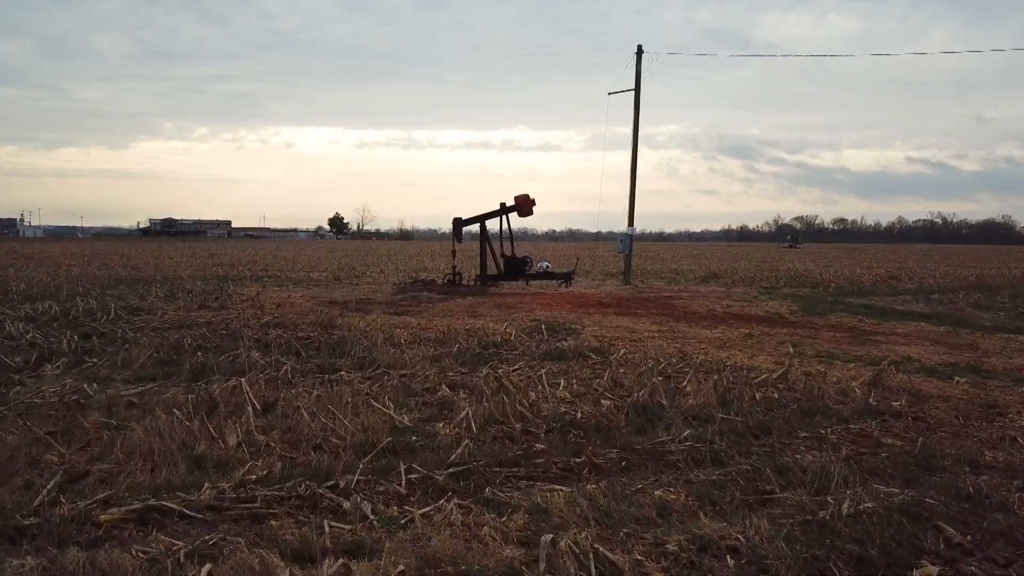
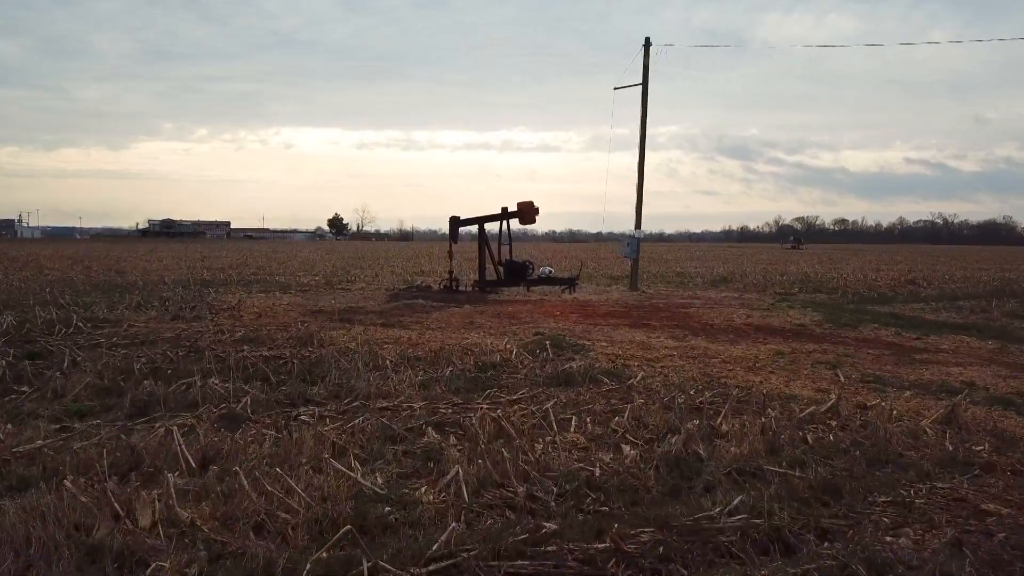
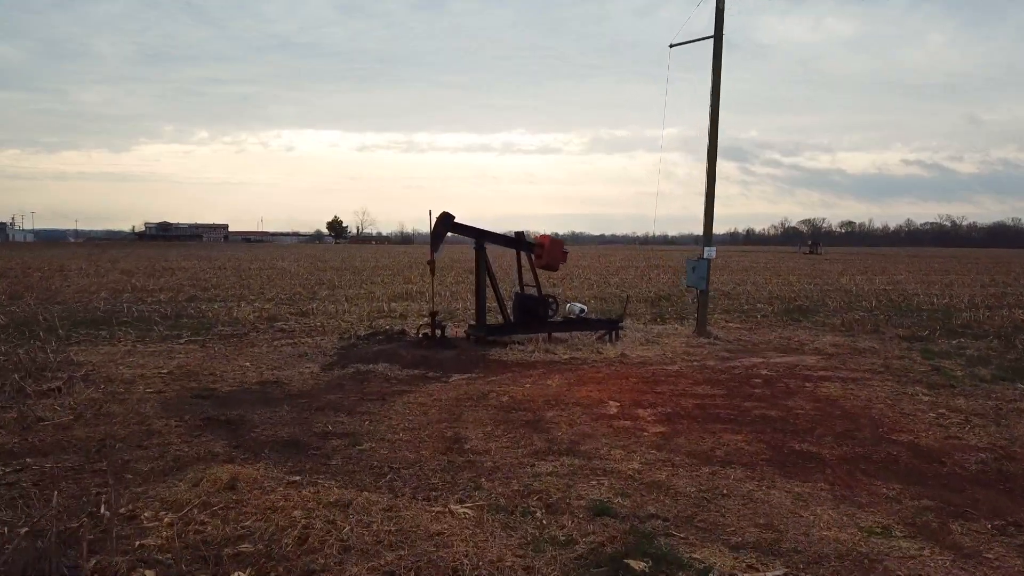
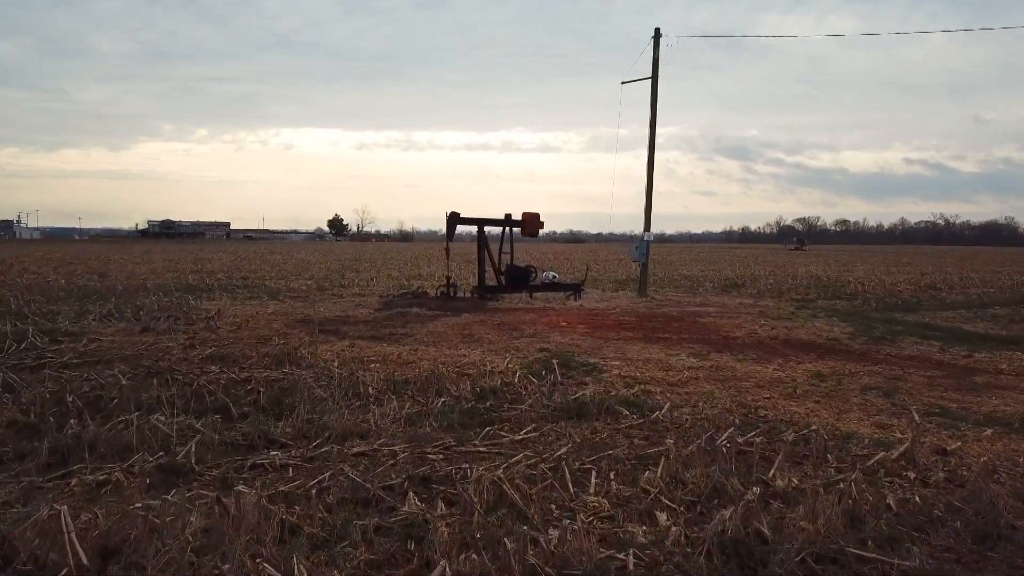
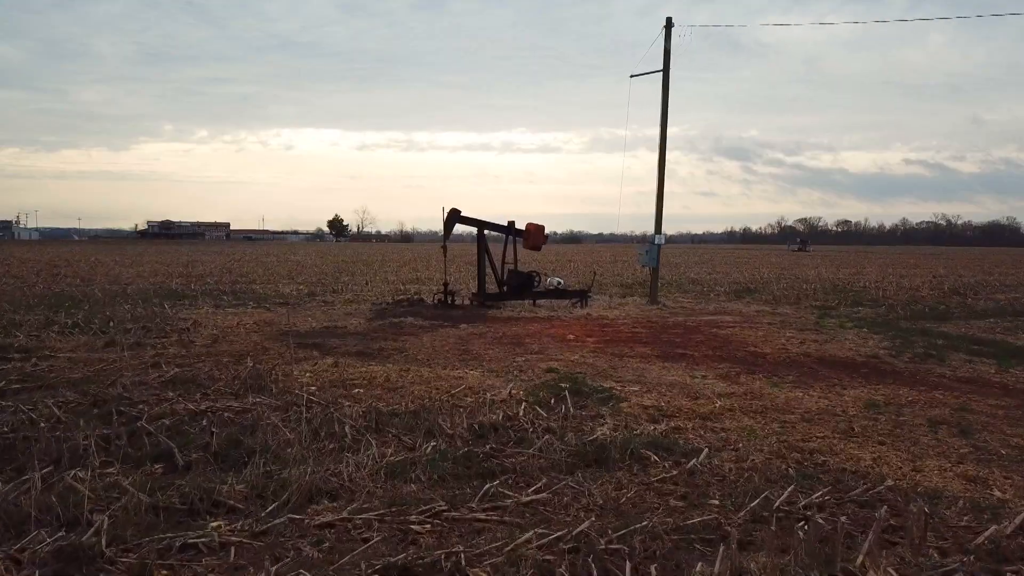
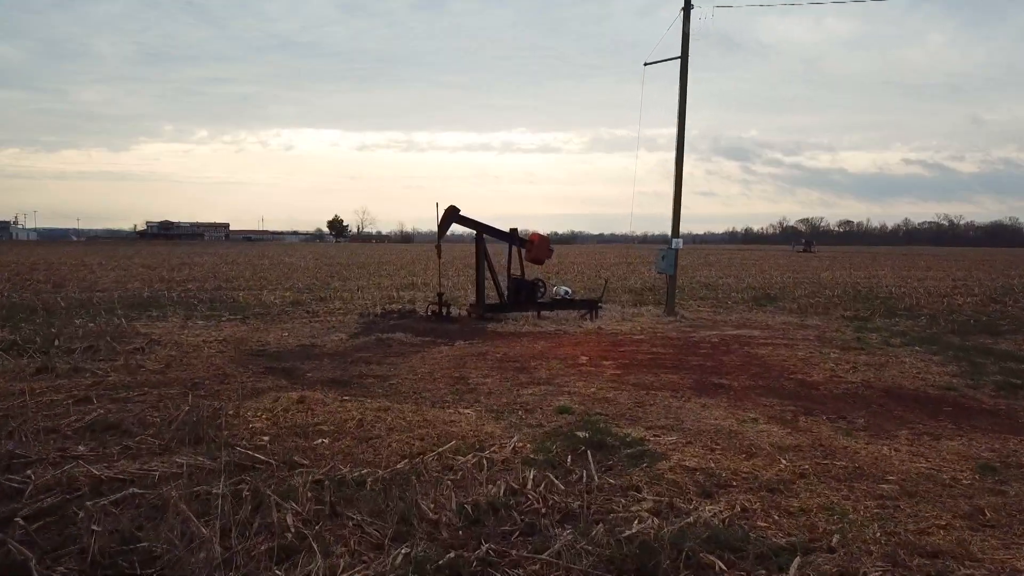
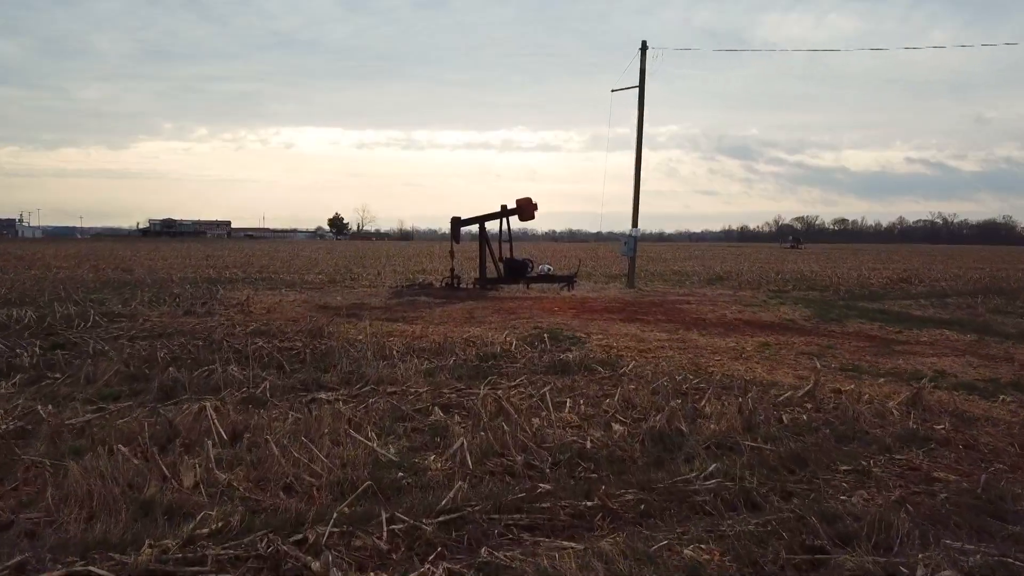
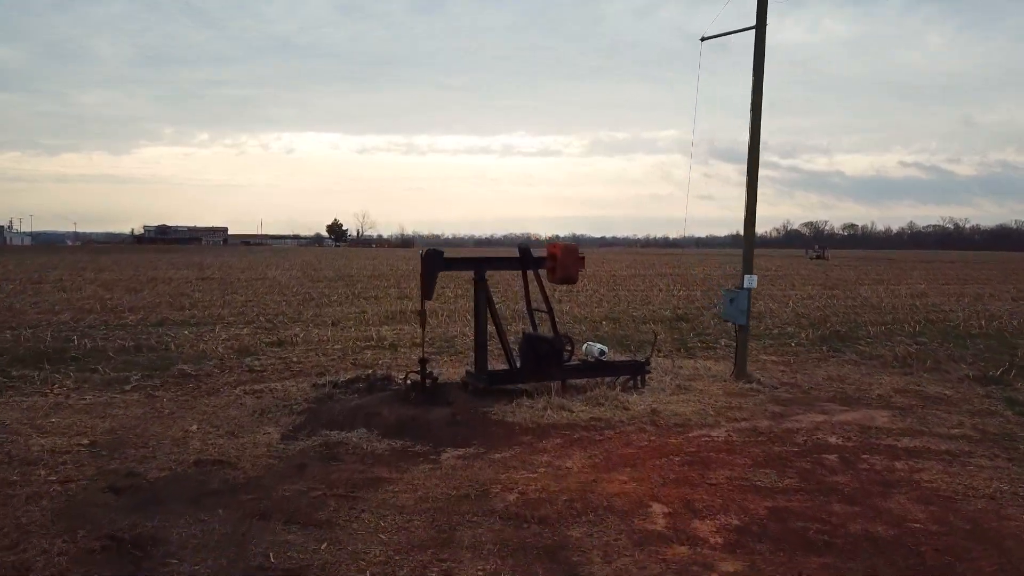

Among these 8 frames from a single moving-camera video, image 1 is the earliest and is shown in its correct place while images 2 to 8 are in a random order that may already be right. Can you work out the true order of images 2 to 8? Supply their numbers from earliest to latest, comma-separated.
7, 2, 4, 5, 6, 3, 8
